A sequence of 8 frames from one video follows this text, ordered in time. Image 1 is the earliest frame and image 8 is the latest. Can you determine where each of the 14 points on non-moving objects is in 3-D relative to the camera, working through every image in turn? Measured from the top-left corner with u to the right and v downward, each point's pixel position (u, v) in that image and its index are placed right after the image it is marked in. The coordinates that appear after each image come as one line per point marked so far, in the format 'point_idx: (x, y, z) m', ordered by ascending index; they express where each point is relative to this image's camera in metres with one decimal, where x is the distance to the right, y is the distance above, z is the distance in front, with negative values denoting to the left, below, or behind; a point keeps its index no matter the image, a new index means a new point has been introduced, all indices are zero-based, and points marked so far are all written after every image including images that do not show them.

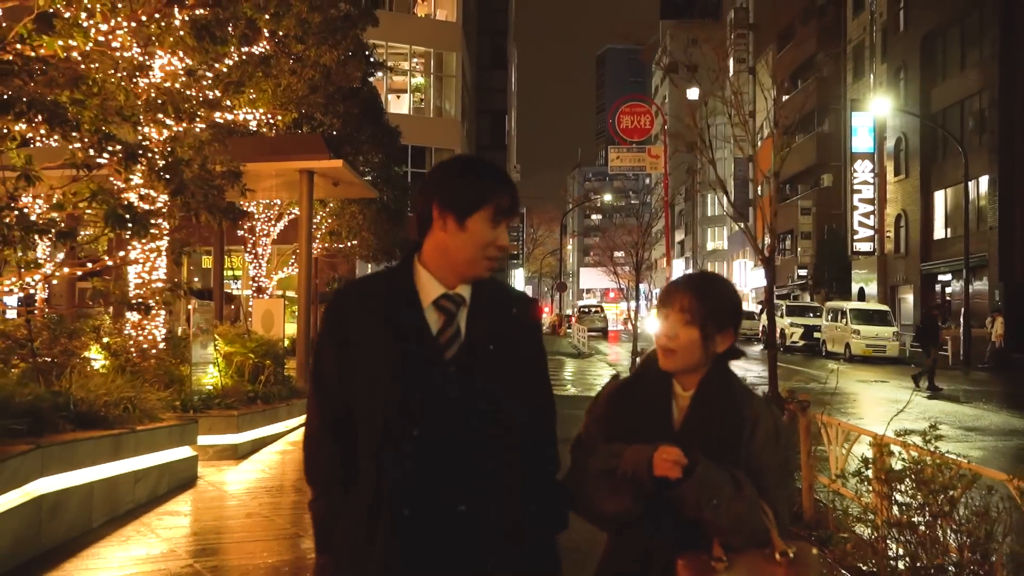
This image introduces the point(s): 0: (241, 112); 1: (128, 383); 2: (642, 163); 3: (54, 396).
0: (-3.7, +2.4, +12.2) m
1: (-3.5, -0.9, +8.2) m
2: (+2.5, +2.4, +17.7) m
3: (-3.2, -0.8, +6.4) m
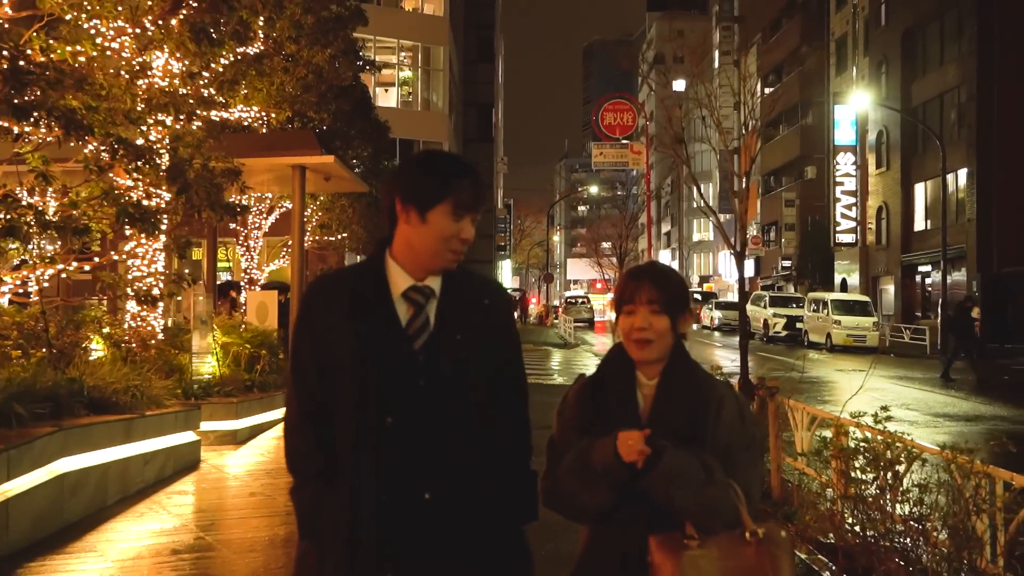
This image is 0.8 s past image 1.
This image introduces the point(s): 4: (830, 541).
0: (-3.9, +2.5, +12.6) m
1: (-3.6, -0.8, +8.7) m
2: (+2.2, +2.5, +18.2) m
3: (-3.3, -0.7, +6.8) m
4: (+2.1, -1.6, +6.0) m
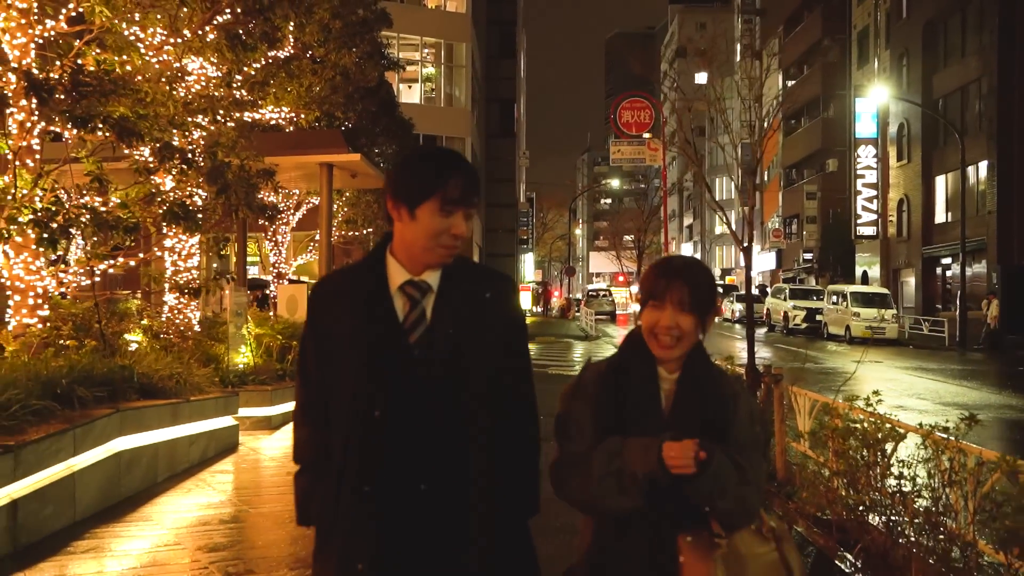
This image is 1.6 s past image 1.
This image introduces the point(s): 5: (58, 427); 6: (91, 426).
0: (-3.6, +2.6, +13.1) m
1: (-3.4, -0.7, +9.2) m
2: (+2.6, +2.7, +18.6) m
3: (-3.2, -0.7, +7.4) m
4: (+2.2, -1.6, +6.4) m
5: (-2.9, -0.9, +5.8) m
6: (-2.8, -0.9, +6.1) m
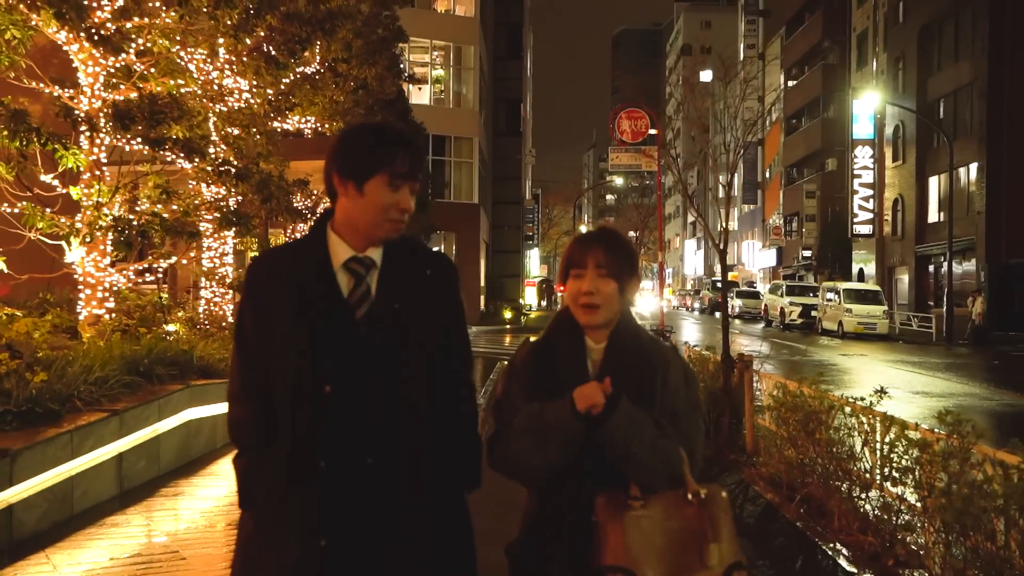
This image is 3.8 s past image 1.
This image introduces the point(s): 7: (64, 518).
0: (-3.5, +2.7, +14.4) m
1: (-3.4, -0.7, +10.5) m
2: (+2.8, +2.8, +19.8) m
3: (-3.1, -0.6, +8.7) m
4: (+2.2, -1.6, +7.7) m
5: (-2.9, -0.9, +7.1) m
6: (-2.8, -0.9, +7.4) m
7: (-2.9, -1.5, +5.8) m
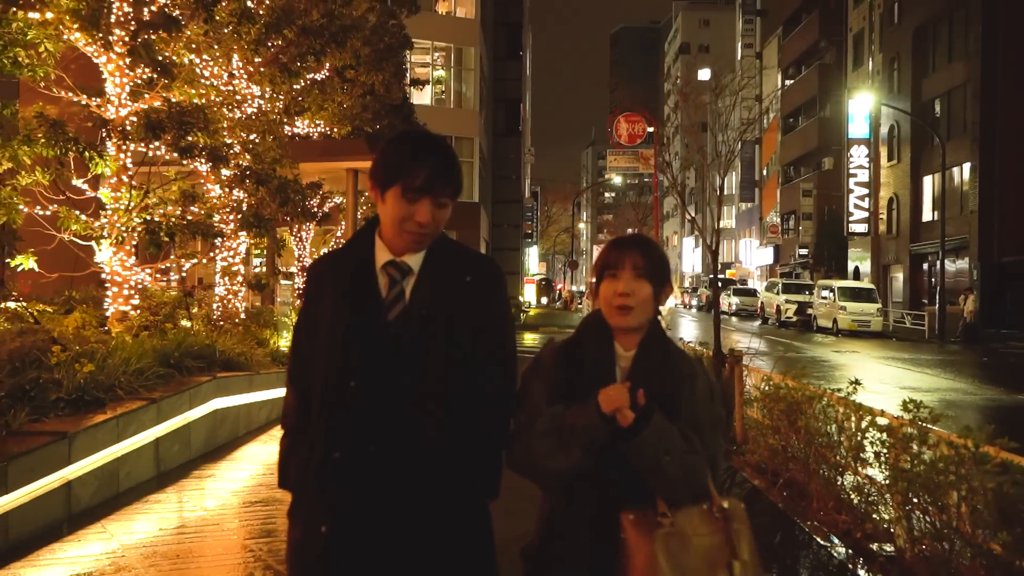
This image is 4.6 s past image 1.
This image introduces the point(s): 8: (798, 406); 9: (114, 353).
0: (-3.4, +2.7, +15.0) m
1: (-3.3, -0.7, +11.1) m
2: (+2.8, +2.8, +20.4) m
3: (-3.1, -0.6, +9.2) m
4: (+2.3, -1.6, +8.3) m
5: (-2.8, -0.8, +7.7) m
6: (-2.7, -0.9, +8.0) m
7: (-2.8, -1.5, +6.4) m
8: (+2.4, -1.0, +7.6) m
9: (-3.4, -0.6, +7.7) m
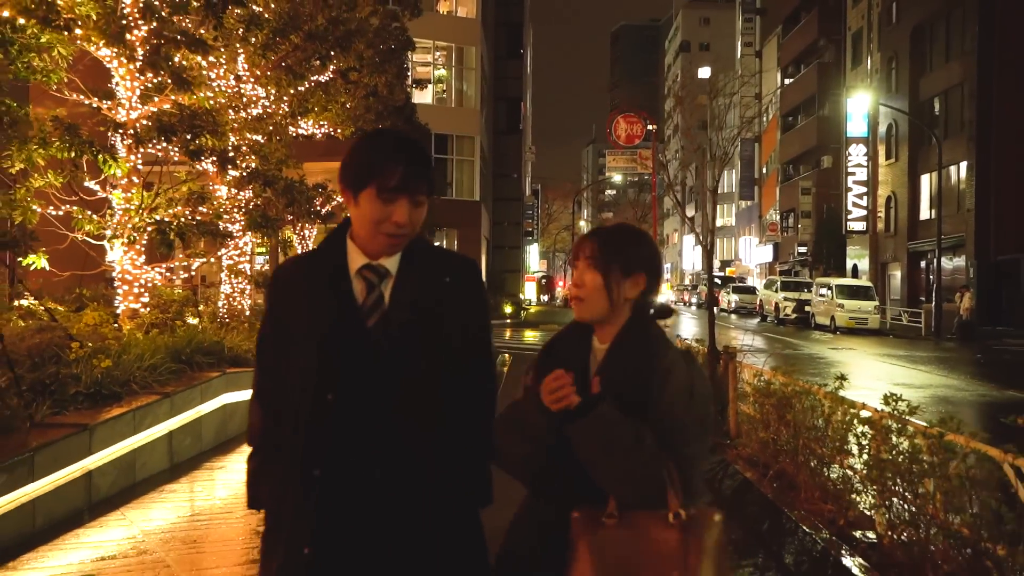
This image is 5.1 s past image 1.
0: (-3.4, +2.7, +15.3) m
1: (-3.3, -0.6, +11.4) m
2: (+2.8, +2.8, +20.7) m
3: (-3.1, -0.6, +9.5) m
4: (+2.3, -1.6, +8.6) m
5: (-2.8, -0.8, +8.0) m
6: (-2.7, -0.9, +8.3) m
7: (-2.8, -1.5, +6.7) m
8: (+2.4, -1.0, +7.9) m
9: (-3.4, -0.5, +8.0) m
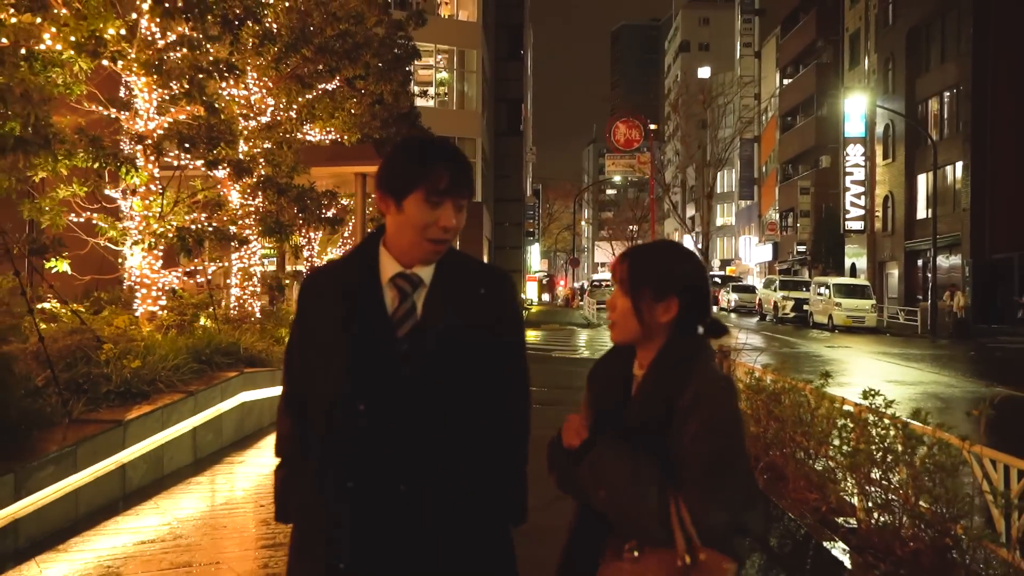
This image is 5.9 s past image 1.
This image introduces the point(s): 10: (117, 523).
0: (-3.4, +2.7, +15.7) m
1: (-3.3, -0.7, +11.8) m
2: (+2.8, +2.8, +21.1) m
3: (-3.0, -0.6, +10.0) m
4: (+2.3, -1.6, +9.0) m
5: (-2.8, -0.9, +8.4) m
6: (-2.7, -0.9, +8.7) m
7: (-2.8, -1.5, +7.1) m
8: (+2.4, -1.0, +8.3) m
9: (-3.3, -0.6, +8.4) m
10: (-2.6, -1.5, +5.9) m
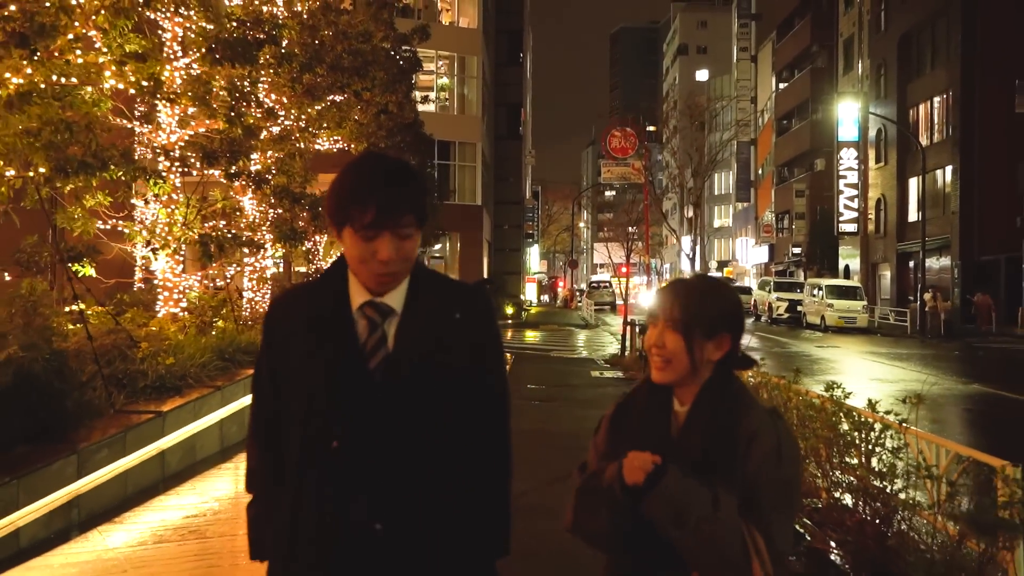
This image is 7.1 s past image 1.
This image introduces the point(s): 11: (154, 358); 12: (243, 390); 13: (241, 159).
0: (-3.4, +2.6, +16.4) m
1: (-3.3, -0.7, +12.6) m
2: (+2.8, +2.8, +21.9) m
3: (-3.0, -0.7, +10.7) m
4: (+2.3, -1.6, +9.7) m
5: (-2.8, -0.9, +9.2) m
6: (-2.7, -0.9, +9.5) m
7: (-2.8, -1.5, +7.9) m
8: (+2.4, -1.0, +9.1) m
9: (-3.4, -0.6, +9.2) m
10: (-2.6, -1.6, +6.7) m
11: (-3.3, -0.7, +8.4) m
12: (-2.7, -1.0, +9.2) m
13: (-3.3, +1.6, +10.9) m
